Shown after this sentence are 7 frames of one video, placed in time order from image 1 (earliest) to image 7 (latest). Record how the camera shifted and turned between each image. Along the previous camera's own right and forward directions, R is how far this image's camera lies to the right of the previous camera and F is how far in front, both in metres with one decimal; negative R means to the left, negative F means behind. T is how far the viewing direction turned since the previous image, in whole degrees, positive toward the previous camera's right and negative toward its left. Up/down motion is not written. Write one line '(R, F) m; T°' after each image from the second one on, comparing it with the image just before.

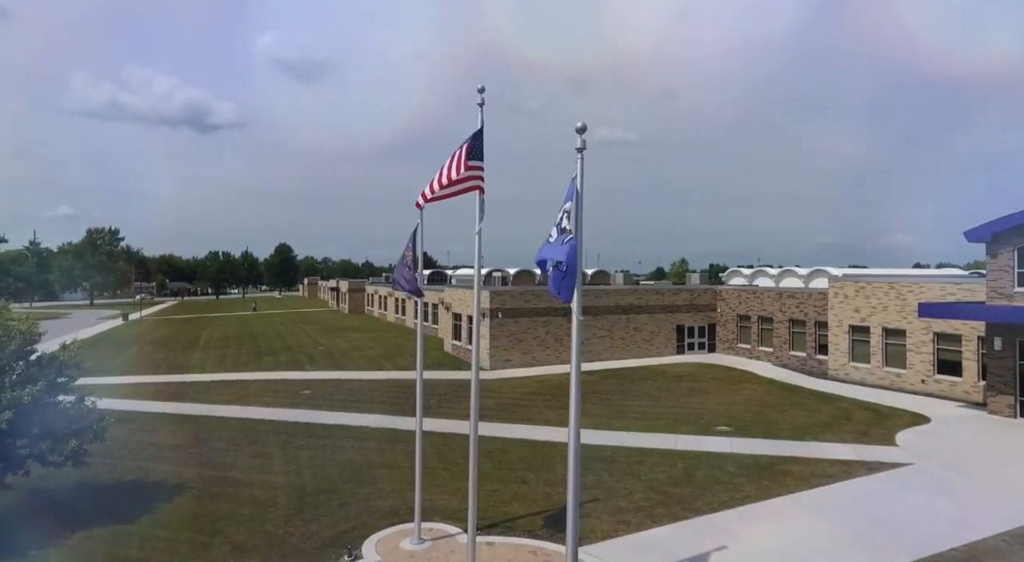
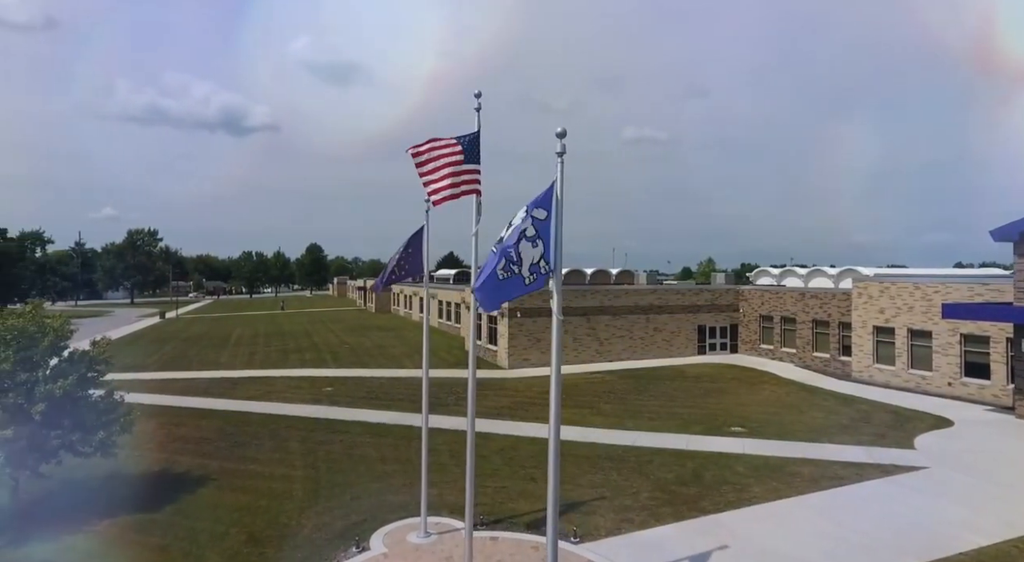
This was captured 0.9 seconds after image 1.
(+0.6, -0.3) m; -3°
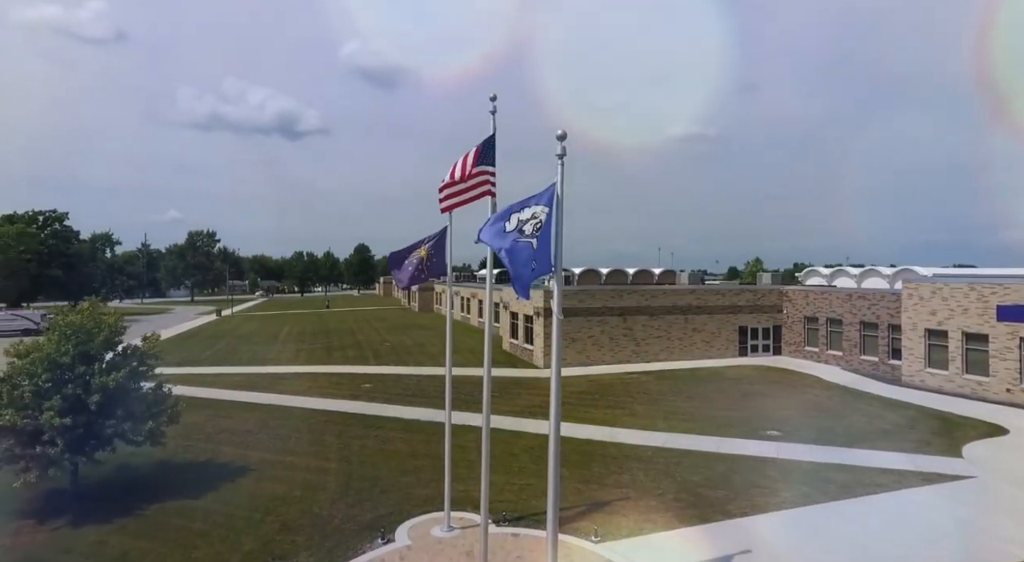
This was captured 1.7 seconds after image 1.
(+0.6, -0.2) m; -5°
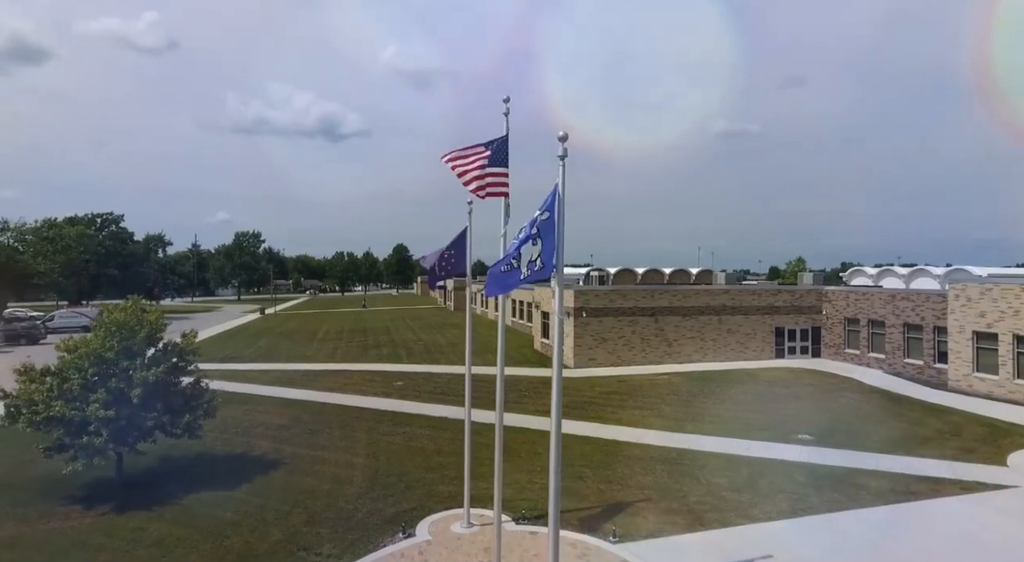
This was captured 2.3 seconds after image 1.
(+0.5, -0.1) m; -4°
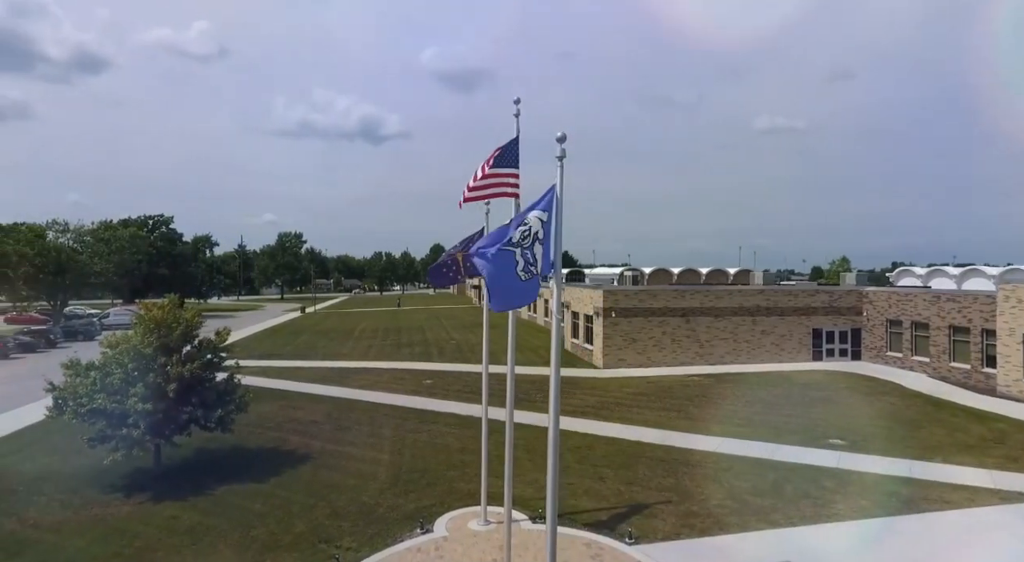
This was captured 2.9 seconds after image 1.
(+0.6, -0.1) m; -4°
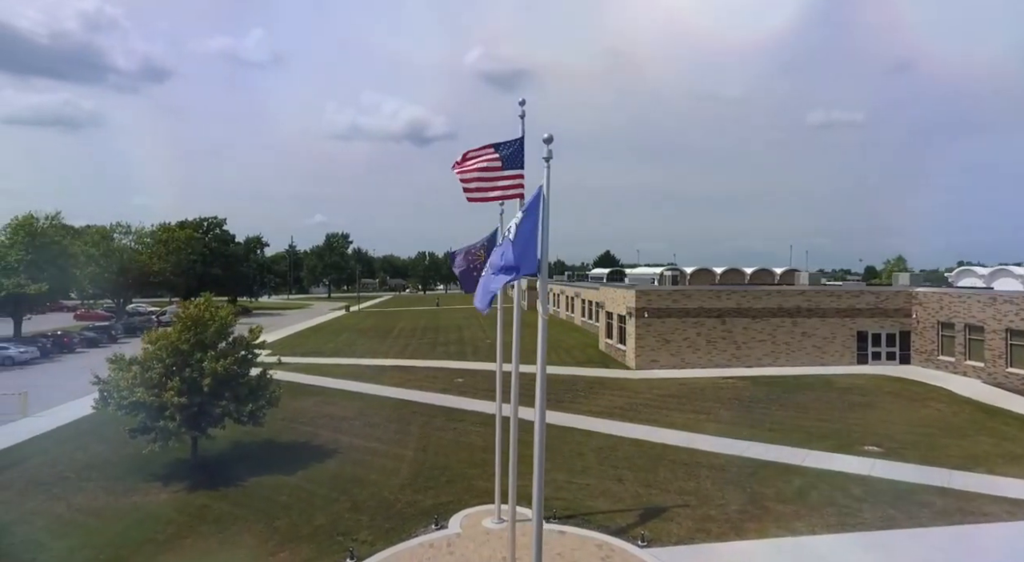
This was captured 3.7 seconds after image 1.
(+0.8, 0.0) m; -5°
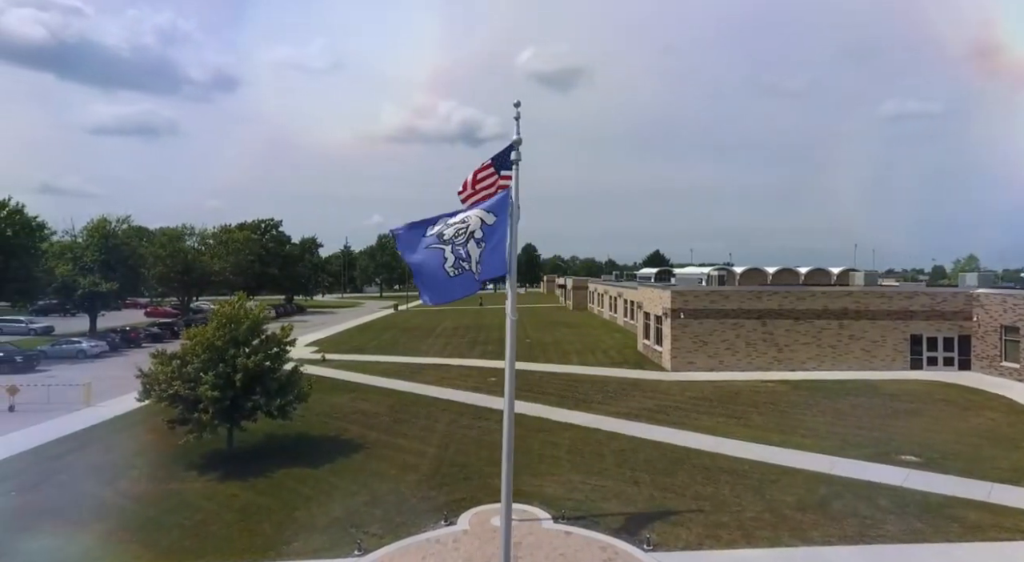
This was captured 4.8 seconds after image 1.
(+1.1, 0.0) m; -6°
